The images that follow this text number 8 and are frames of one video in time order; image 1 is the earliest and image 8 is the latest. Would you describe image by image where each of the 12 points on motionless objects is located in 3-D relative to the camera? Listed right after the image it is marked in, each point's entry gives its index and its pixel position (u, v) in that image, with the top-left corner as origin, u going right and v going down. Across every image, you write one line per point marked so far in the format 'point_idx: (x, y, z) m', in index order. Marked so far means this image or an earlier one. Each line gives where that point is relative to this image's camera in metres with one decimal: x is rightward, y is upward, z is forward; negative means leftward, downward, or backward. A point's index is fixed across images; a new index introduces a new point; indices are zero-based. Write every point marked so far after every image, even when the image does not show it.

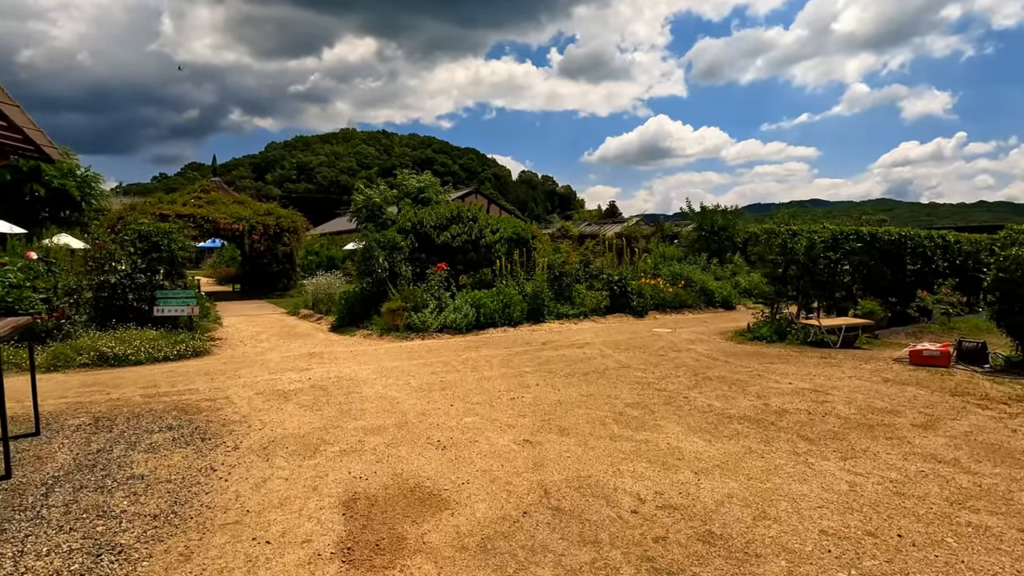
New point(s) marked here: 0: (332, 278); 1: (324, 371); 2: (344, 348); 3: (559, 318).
0: (-4.9, +0.3, +14.3) m
1: (-2.5, -1.1, +7.1) m
2: (-2.9, -1.0, +9.0) m
3: (+1.1, -0.7, +12.8) m
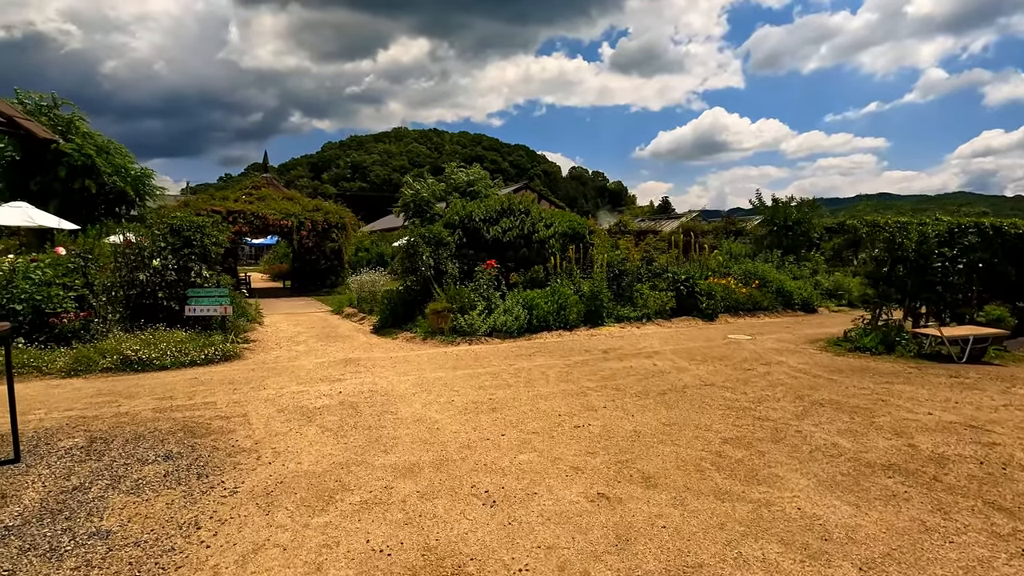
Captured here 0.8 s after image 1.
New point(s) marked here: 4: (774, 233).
0: (-3.5, +0.3, +13.6) m
1: (-1.8, -1.1, +6.3) m
2: (-2.0, -1.0, +8.2) m
3: (+2.3, -0.7, +11.6) m
4: (+9.7, +2.1, +19.7) m
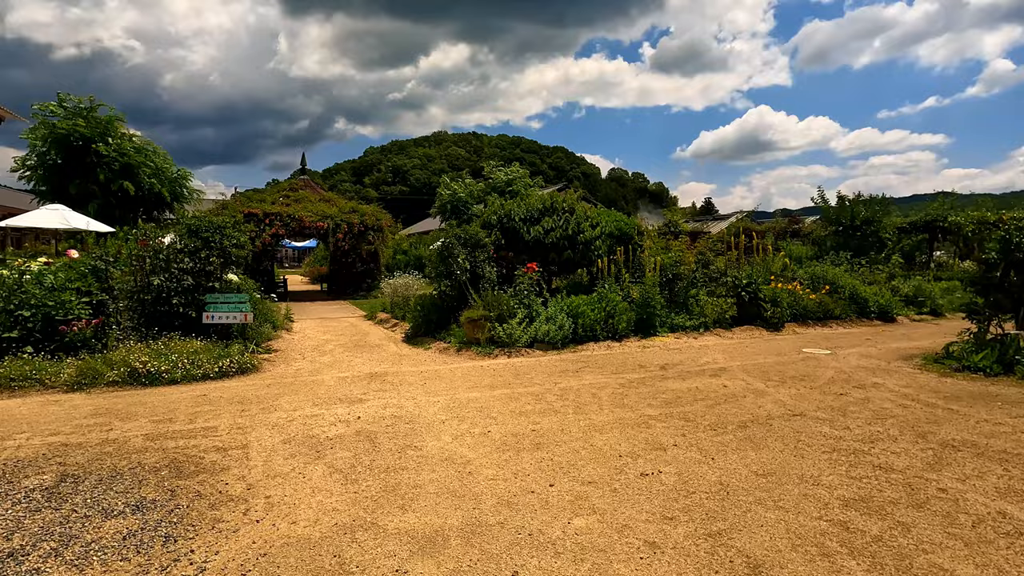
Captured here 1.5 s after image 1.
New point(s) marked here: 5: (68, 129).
0: (-2.5, +0.2, +12.9) m
1: (-1.3, -1.2, +5.5) m
2: (-1.4, -1.1, +7.4) m
3: (+3.2, -0.8, +10.5) m
4: (+11.1, +1.9, +18.0) m
5: (-11.3, +4.0, +13.4) m
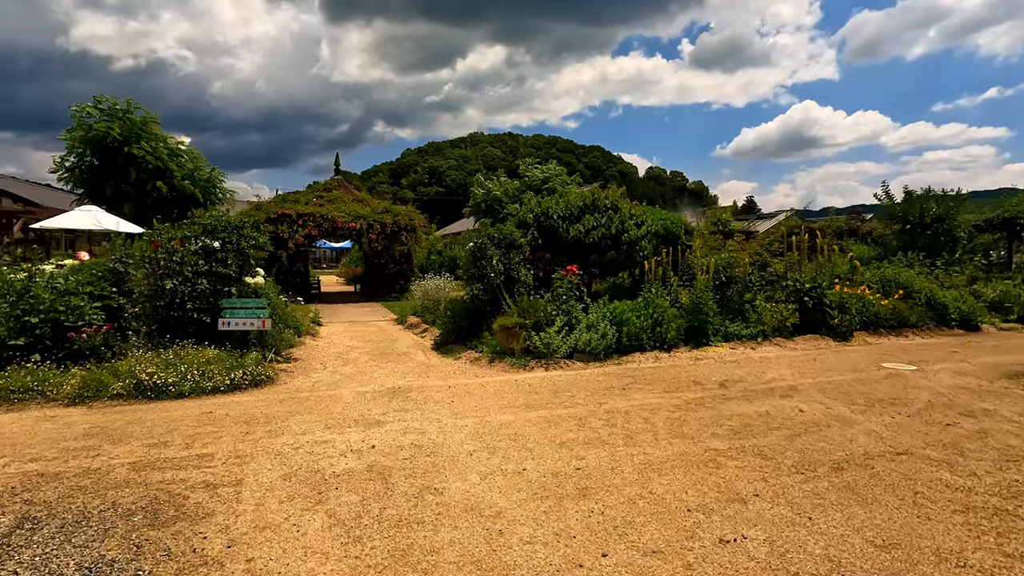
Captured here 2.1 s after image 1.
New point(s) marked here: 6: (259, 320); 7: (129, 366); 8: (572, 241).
0: (-1.6, +0.2, +12.3) m
1: (-1.0, -1.3, +4.8) m
2: (-0.9, -1.2, +6.7) m
3: (+3.8, -0.9, +9.5) m
4: (+12.3, +1.7, +16.5) m
5: (-10.4, +4.0, +13.4) m
6: (-3.3, -0.4, +7.0) m
7: (-4.3, -0.9, +6.0) m
8: (+1.1, +0.9, +9.7) m
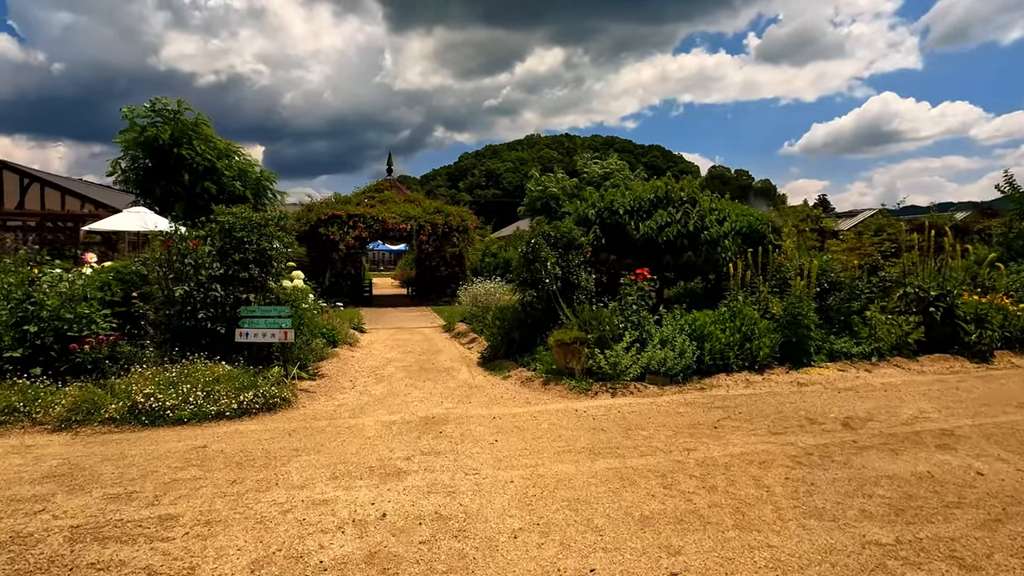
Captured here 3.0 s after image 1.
0: (-0.4, +0.1, +11.2) m
1: (-0.6, -1.3, +3.6) m
2: (-0.3, -1.2, +5.5) m
3: (+4.7, -1.0, +7.8) m
4: (+13.9, +1.5, +13.9) m
5: (-9.0, +3.9, +13.2) m
6: (-2.7, -0.5, +6.1) m
7: (-3.8, -0.9, +5.2) m
8: (+2.0, +0.7, +8.3) m
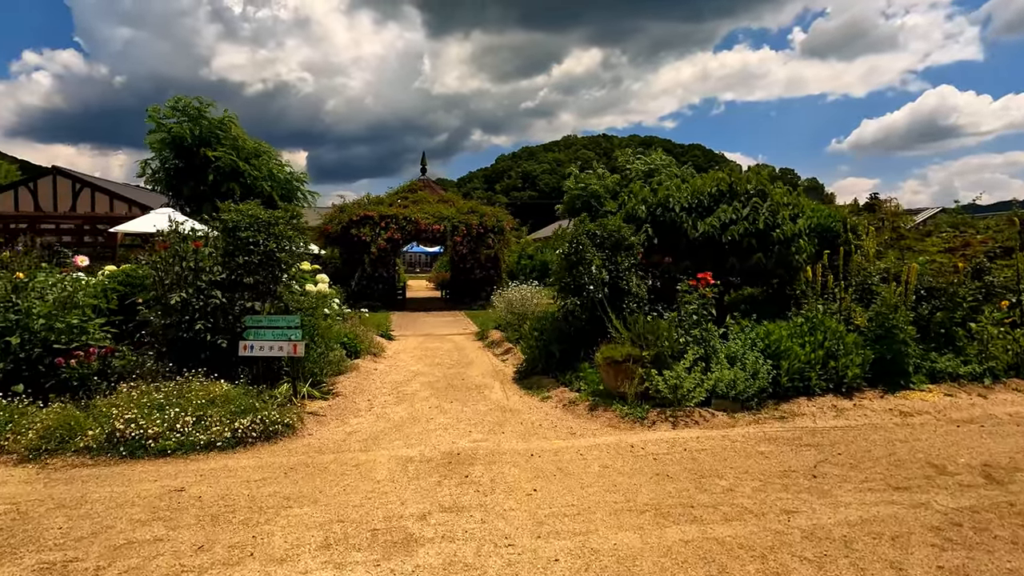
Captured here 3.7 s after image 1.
0: (+0.3, 0.0, +10.3) m
1: (-0.4, -1.4, +2.7) m
2: (+0.1, -1.3, +4.6) m
3: (+5.2, -1.1, +6.6) m
4: (+14.8, +1.4, +12.0) m
5: (-8.0, +3.8, +12.9) m
6: (-2.3, -0.6, +5.3) m
7: (-3.4, -1.0, +4.6) m
8: (+2.6, +0.7, +7.2) m
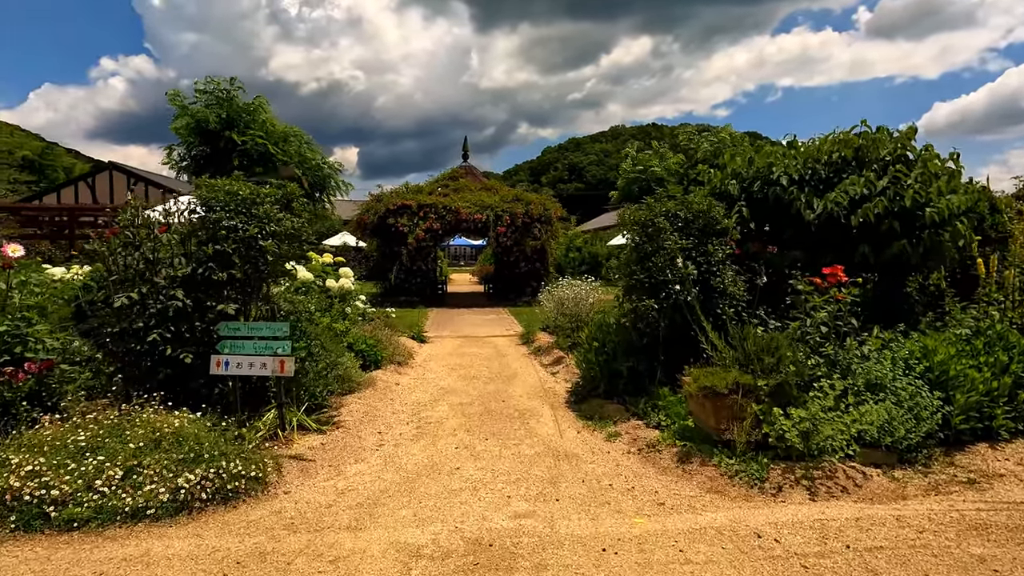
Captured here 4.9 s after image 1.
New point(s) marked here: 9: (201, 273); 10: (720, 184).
0: (+1.2, 0.0, +8.7) m
1: (-0.2, -1.4, +1.3) m
2: (+0.4, -1.3, +3.1) m
3: (+5.7, -1.1, +4.6) m
4: (+15.7, +1.4, +9.2) m
5: (-6.9, +3.9, +12.0) m
6: (-1.8, -0.6, +4.0) m
7: (-3.1, -1.0, +3.3) m
8: (+3.1, +0.7, +5.5) m
9: (-2.4, +0.1, +4.2) m
10: (+2.3, +1.2, +5.9) m
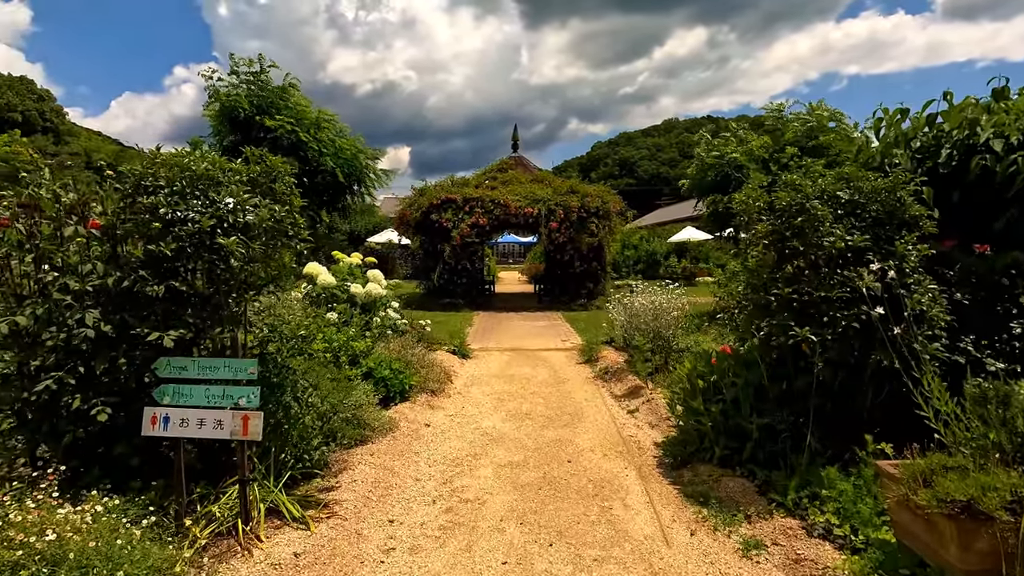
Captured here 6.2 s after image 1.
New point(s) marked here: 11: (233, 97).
0: (+2.0, -0.1, +7.0) m
1: (0.0, -1.6, -0.3) m
2: (+0.7, -1.5, +1.5) m
3: (+6.1, -1.3, +2.5) m
4: (+16.5, +1.2, +6.1) m
5: (-5.8, +3.9, +11.0) m
6: (-1.5, -0.7, +2.6) m
7: (-2.7, -1.1, +2.0) m
8: (+3.6, +0.5, +3.6) m
9: (-2.0, 0.0, +2.8) m
10: (+2.9, +1.0, +4.1) m
11: (-5.8, +4.0, +11.0) m
